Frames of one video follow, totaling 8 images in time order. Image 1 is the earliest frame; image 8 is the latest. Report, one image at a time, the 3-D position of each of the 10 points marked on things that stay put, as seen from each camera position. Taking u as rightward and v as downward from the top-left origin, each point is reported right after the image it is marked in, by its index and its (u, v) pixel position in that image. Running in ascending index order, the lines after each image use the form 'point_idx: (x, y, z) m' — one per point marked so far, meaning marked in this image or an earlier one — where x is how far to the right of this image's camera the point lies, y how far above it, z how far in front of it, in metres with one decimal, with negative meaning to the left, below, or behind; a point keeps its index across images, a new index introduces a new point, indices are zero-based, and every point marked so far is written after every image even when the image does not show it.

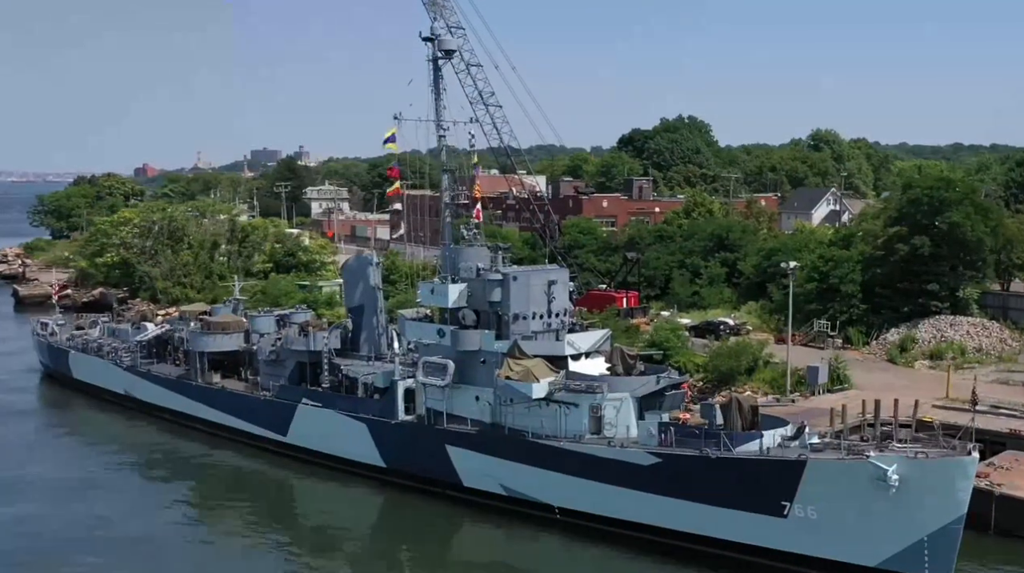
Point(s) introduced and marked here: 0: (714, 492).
0: (+3.6, -3.7, +19.8) m
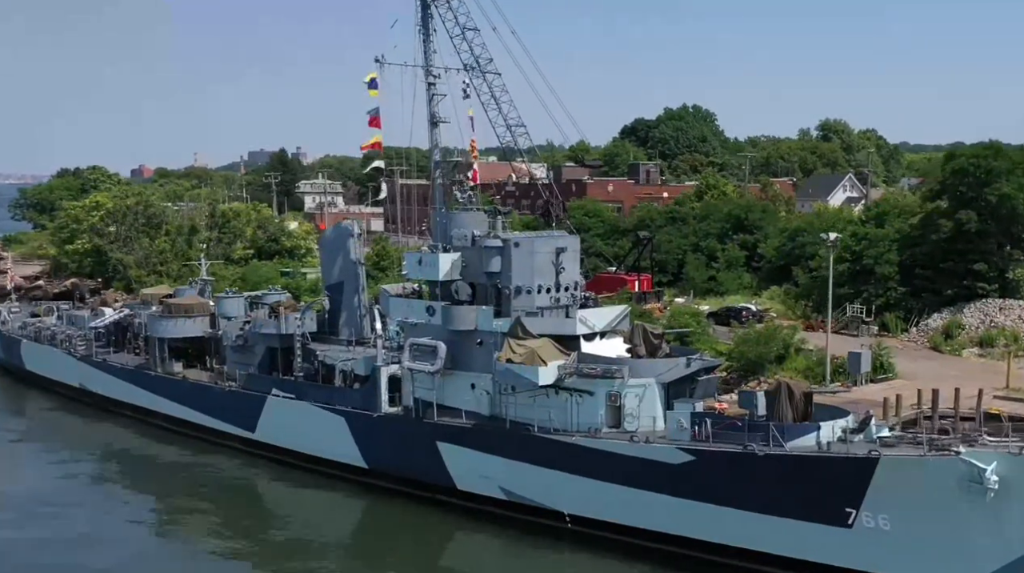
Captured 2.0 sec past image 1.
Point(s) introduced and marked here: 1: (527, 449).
0: (+3.7, -3.1, +16.3) m
1: (+0.3, -2.8, +18.8) m
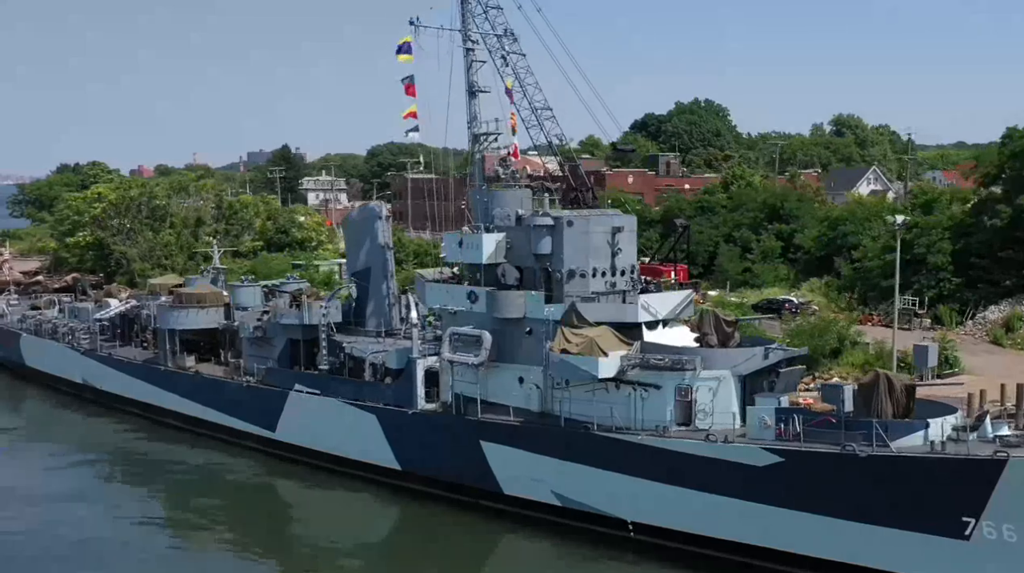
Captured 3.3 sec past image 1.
0: (+4.5, -2.8, +14.4) m
1: (+1.1, -2.5, +16.9) m
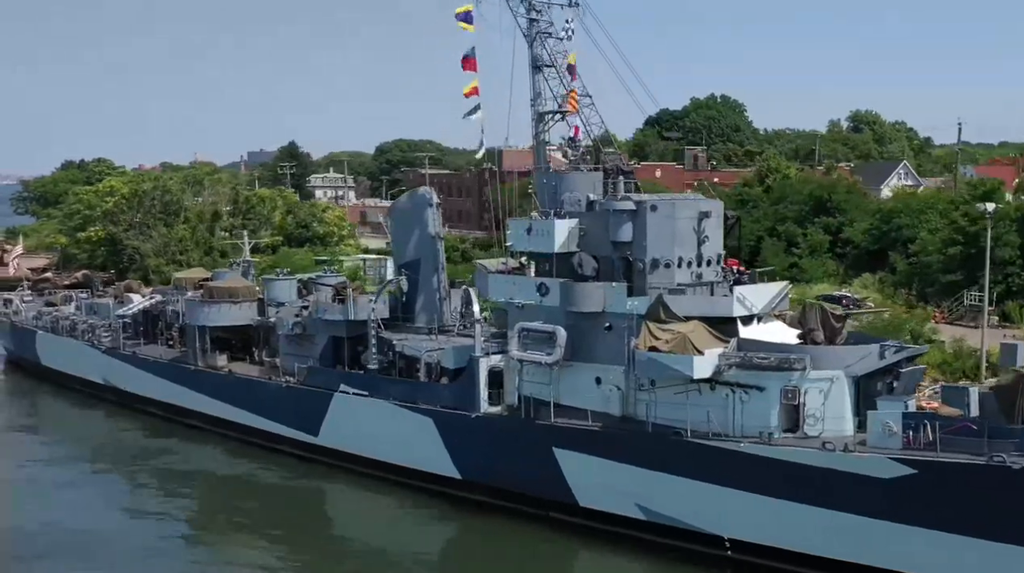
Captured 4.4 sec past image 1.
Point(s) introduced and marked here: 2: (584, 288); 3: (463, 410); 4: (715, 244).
0: (+5.7, -2.7, +12.7) m
1: (+2.3, -2.3, +15.2) m
2: (+1.1, 0.0, +16.4) m
3: (-0.8, -2.0, +18.0) m
4: (+3.1, +0.6, +16.8) m
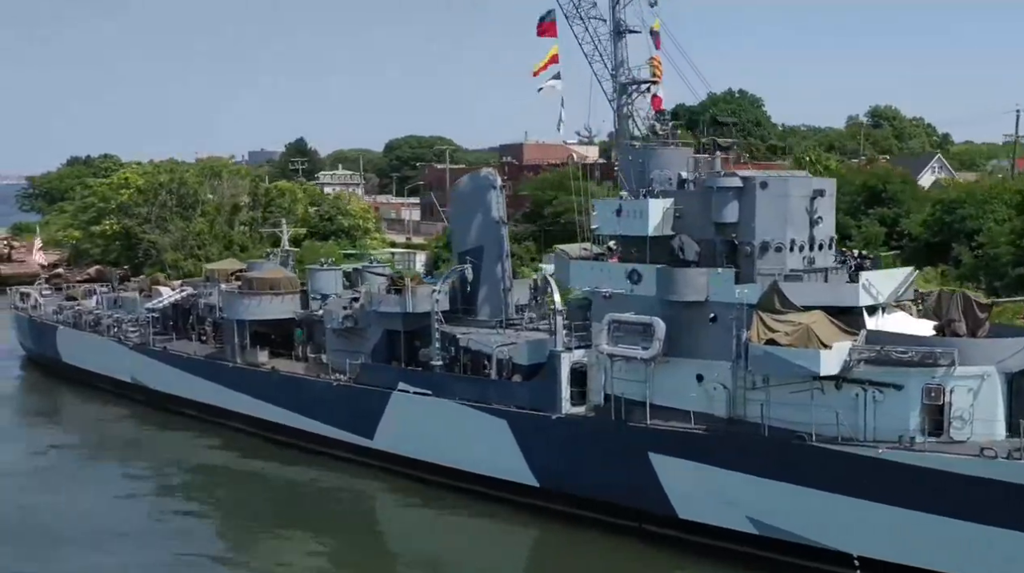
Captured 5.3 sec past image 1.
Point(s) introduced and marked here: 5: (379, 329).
0: (+6.9, -2.5, +11.0) m
1: (+3.5, -2.2, +13.5) m
2: (+2.3, +0.2, +14.7) m
3: (+0.4, -1.8, +16.3) m
4: (+4.3, +0.8, +15.1) m
5: (-2.3, -0.7, +19.4) m
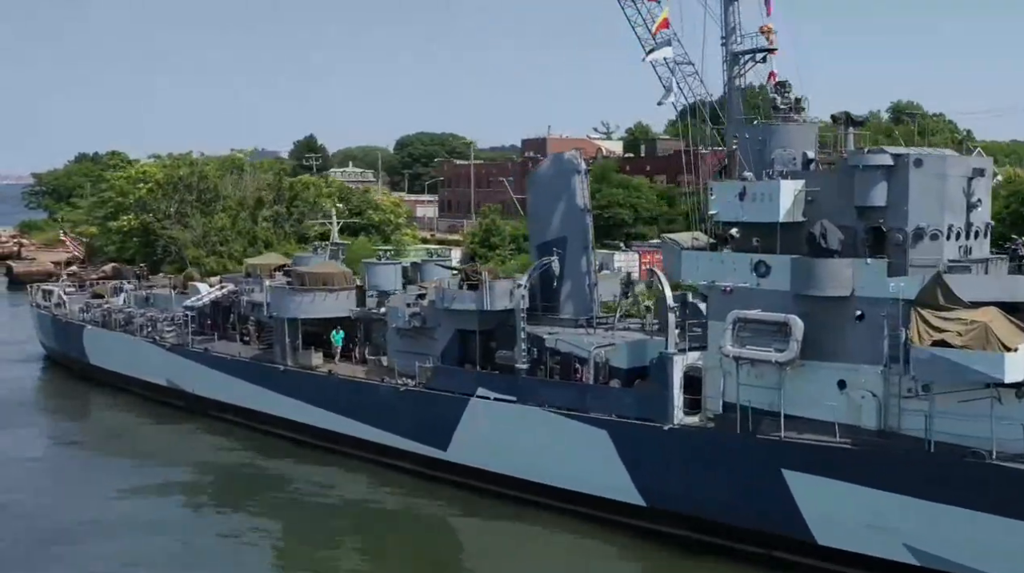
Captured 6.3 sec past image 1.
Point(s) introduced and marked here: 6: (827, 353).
0: (+8.3, -2.4, +9.1) m
1: (+4.9, -2.1, +11.6) m
2: (+3.6, +0.3, +12.8) m
3: (+1.8, -1.8, +14.4) m
4: (+5.7, +0.9, +13.2) m
5: (-1.0, -0.7, +17.6) m
6: (+3.7, -0.8, +13.1) m
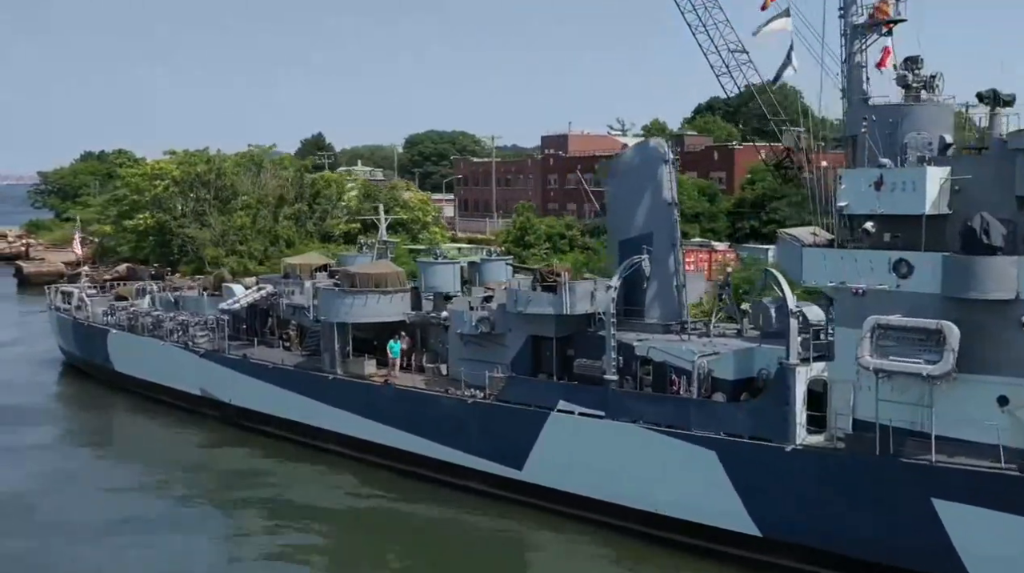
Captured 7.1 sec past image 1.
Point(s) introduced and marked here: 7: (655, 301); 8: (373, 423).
0: (+9.4, -2.4, +7.4) m
1: (+6.0, -2.1, +9.9) m
2: (+4.8, +0.2, +11.1) m
3: (+2.9, -1.8, +12.7) m
4: (+6.8, +0.9, +11.5) m
5: (+0.2, -0.7, +15.9) m
6: (+4.9, -0.8, +11.4) m
7: (+2.0, -0.2, +15.7) m
8: (-2.1, -2.1, +17.2) m
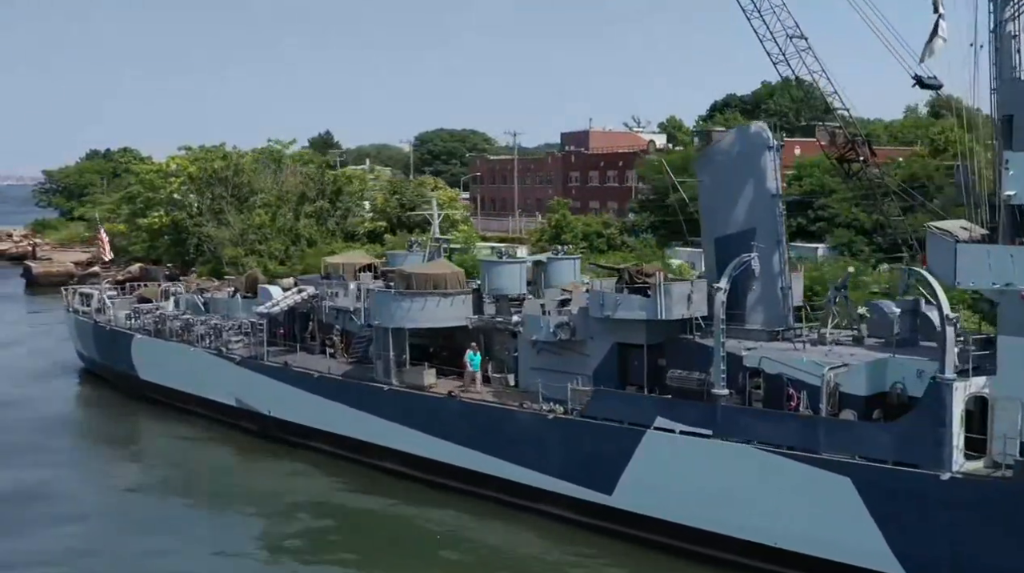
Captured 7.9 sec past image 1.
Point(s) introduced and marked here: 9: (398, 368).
0: (+10.5, -2.4, +5.6) m
1: (+7.1, -2.1, +8.2) m
2: (+5.9, +0.2, +9.4) m
3: (+4.0, -1.8, +11.0) m
4: (+7.9, +0.9, +9.8) m
5: (+1.2, -0.7, +14.1) m
6: (+5.9, -0.8, +9.7) m
7: (+3.1, -0.2, +14.0) m
8: (-1.0, -2.1, +15.5) m
9: (-1.7, -1.2, +16.3) m
